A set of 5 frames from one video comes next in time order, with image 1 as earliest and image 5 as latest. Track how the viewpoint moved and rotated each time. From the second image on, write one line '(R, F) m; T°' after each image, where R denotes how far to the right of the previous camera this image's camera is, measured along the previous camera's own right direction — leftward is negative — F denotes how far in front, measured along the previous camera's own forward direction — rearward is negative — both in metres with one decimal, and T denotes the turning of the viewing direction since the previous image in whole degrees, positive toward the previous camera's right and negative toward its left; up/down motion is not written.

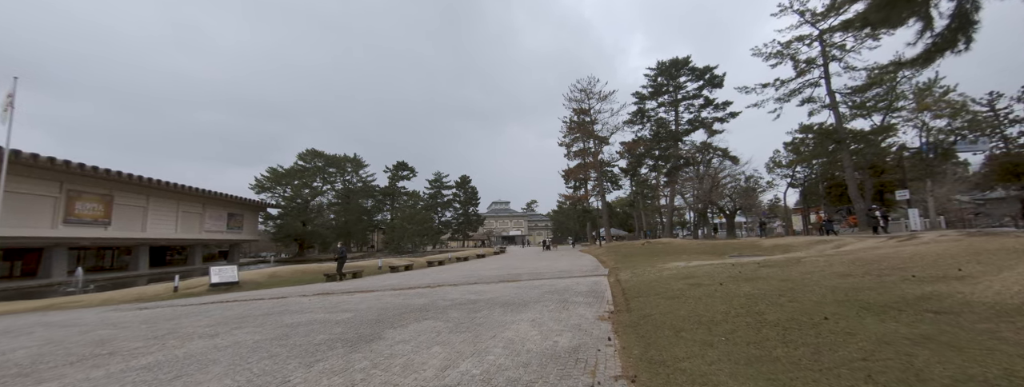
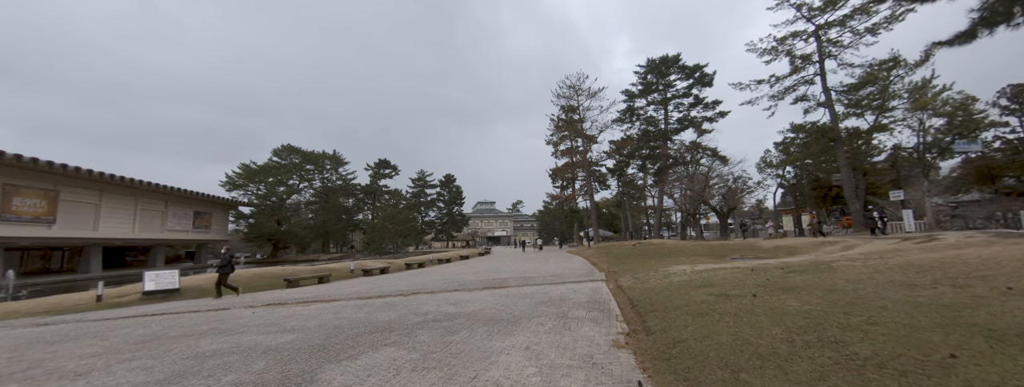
(0.0, +1.5) m; +2°
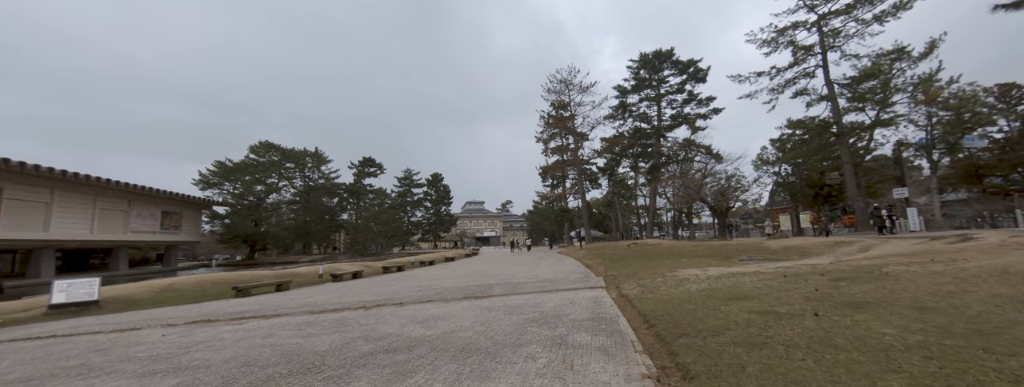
(+0.1, +1.7) m; +2°
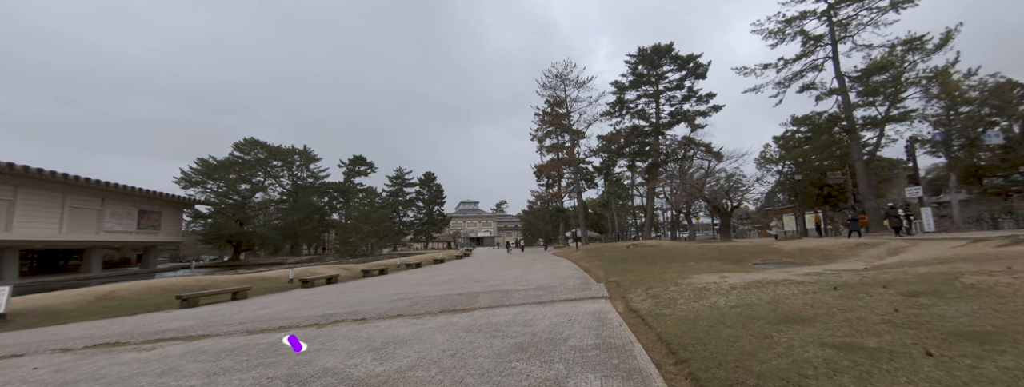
(+0.2, +1.5) m; +1°
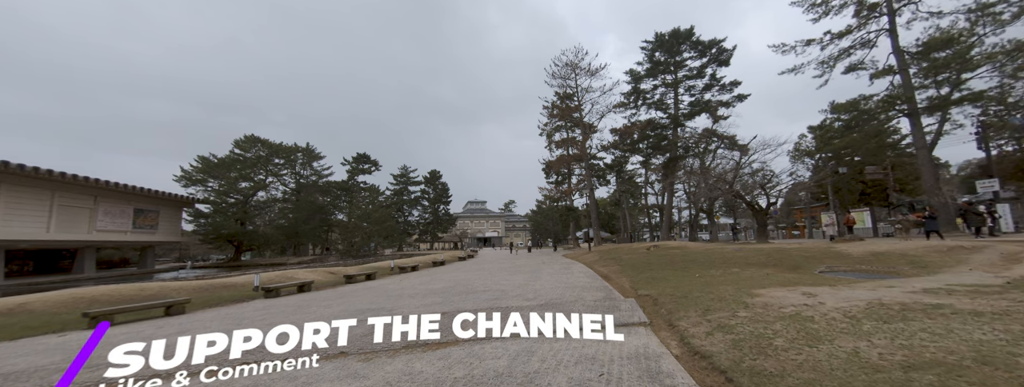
(+0.2, +2.5) m; -1°
